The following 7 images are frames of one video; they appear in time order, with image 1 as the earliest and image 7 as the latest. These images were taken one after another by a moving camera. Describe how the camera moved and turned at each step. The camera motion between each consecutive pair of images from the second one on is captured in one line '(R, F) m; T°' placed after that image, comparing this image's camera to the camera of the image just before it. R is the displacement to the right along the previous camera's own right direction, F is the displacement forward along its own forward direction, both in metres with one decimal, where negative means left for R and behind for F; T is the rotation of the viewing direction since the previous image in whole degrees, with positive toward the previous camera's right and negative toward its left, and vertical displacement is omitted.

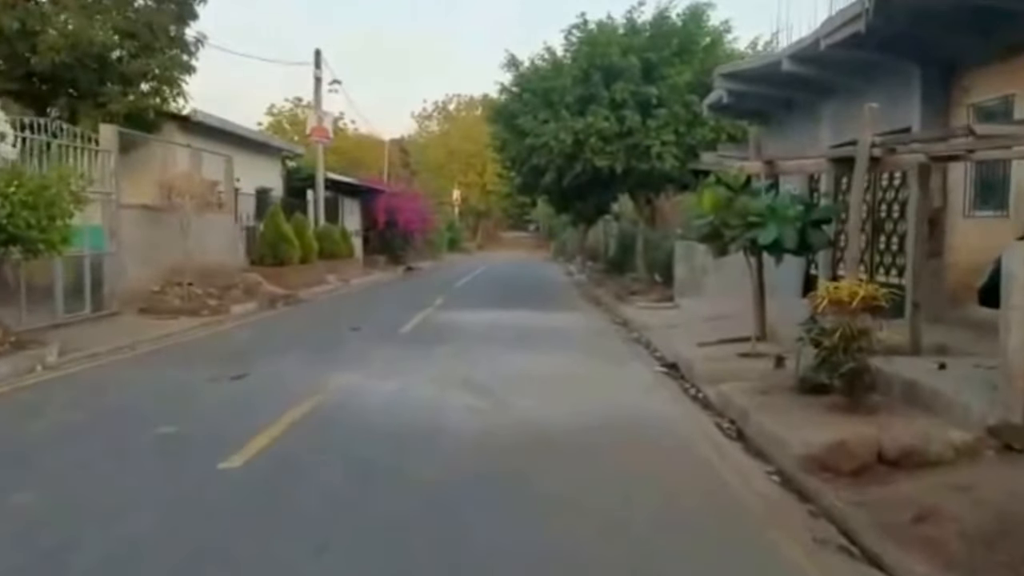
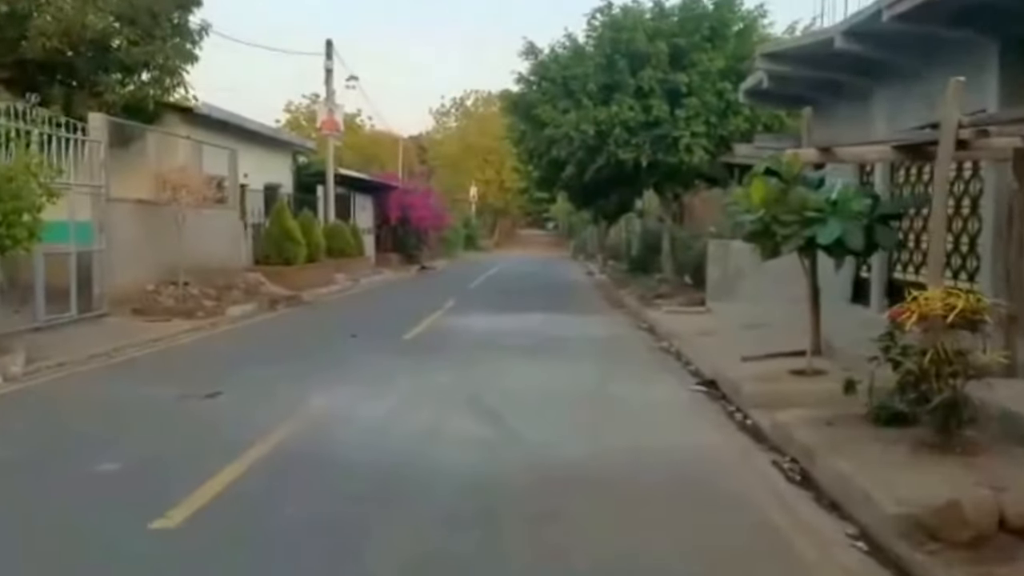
(0.0, +1.7) m; -1°
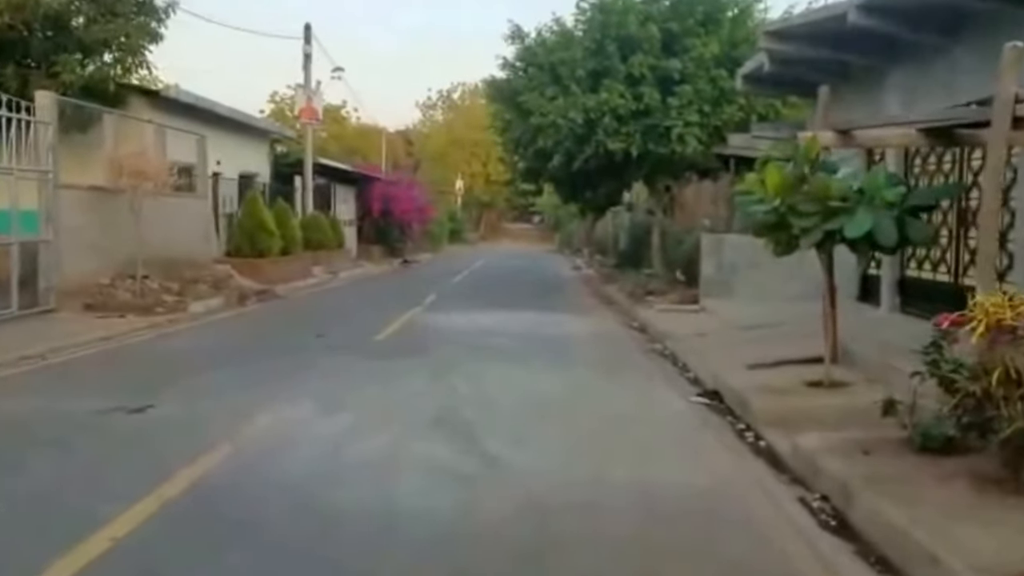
(+0.1, +1.4) m; +1°
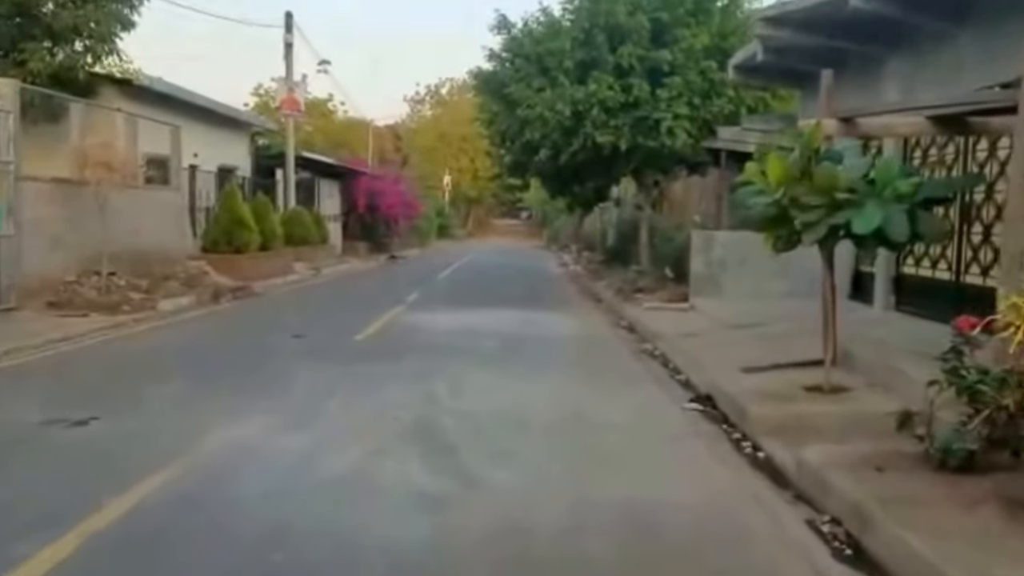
(+0.1, +0.8) m; +1°
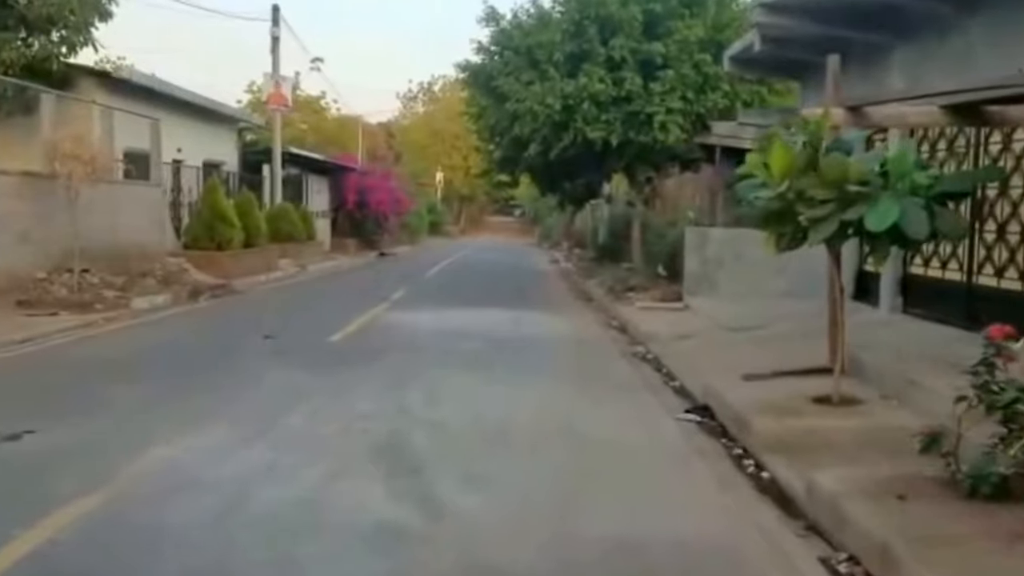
(+0.1, +0.7) m; 0°
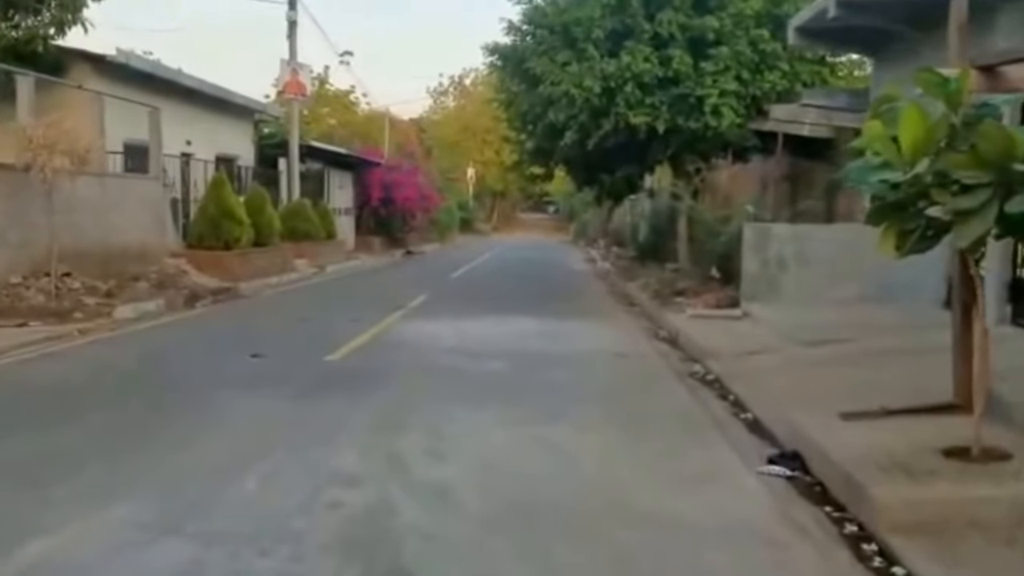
(0.0, +2.2) m; -2°
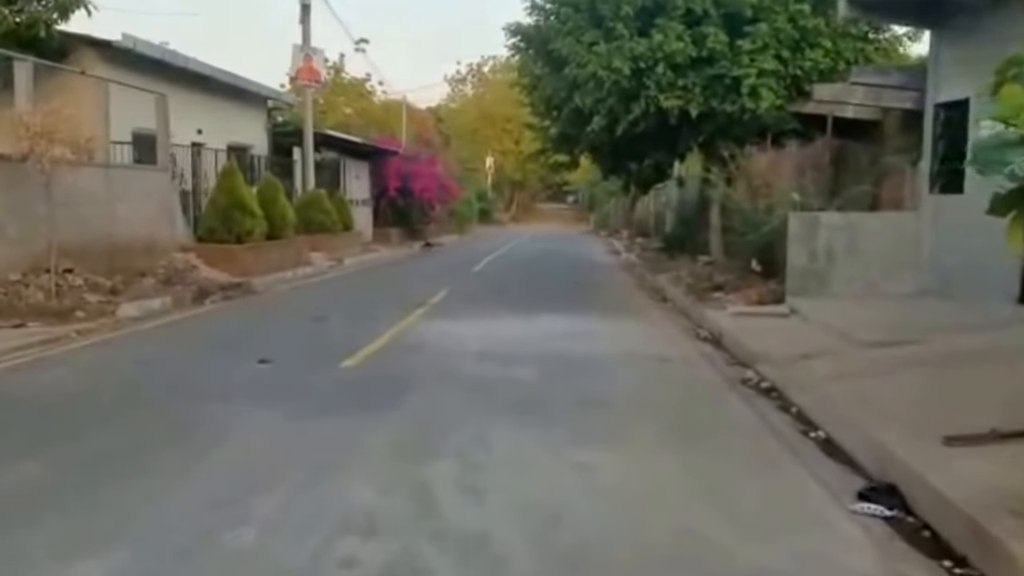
(-0.1, +1.0) m; -1°
